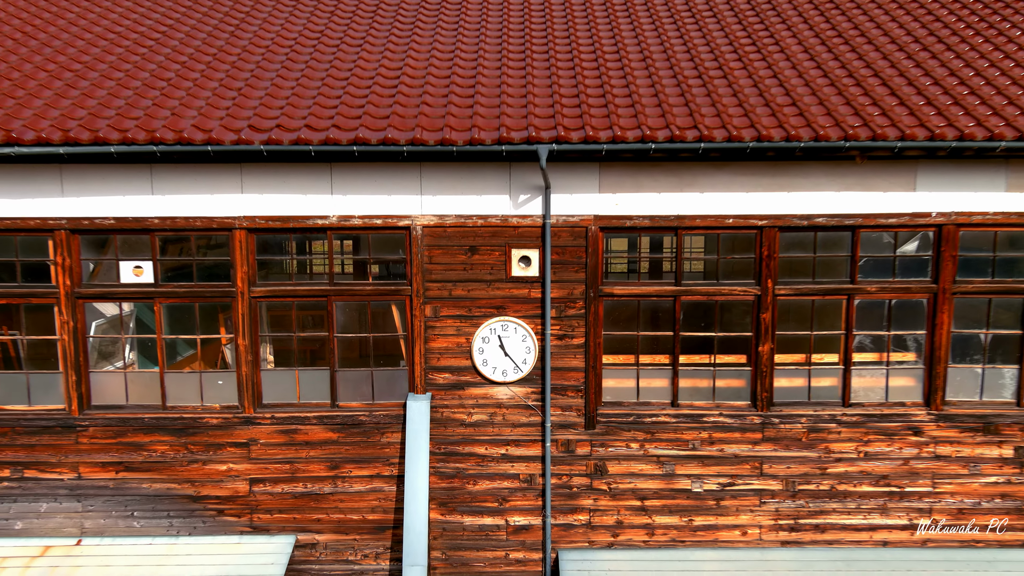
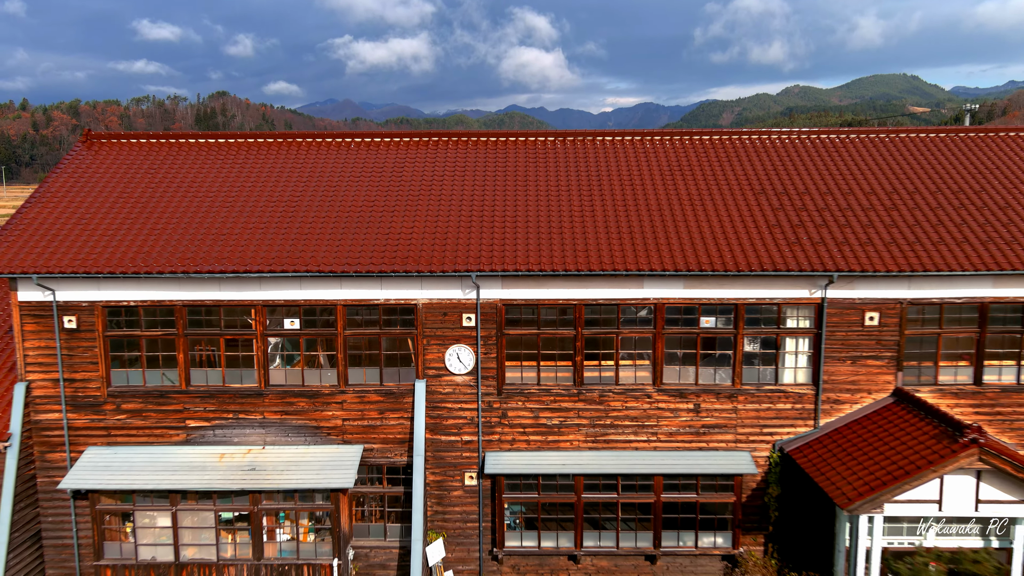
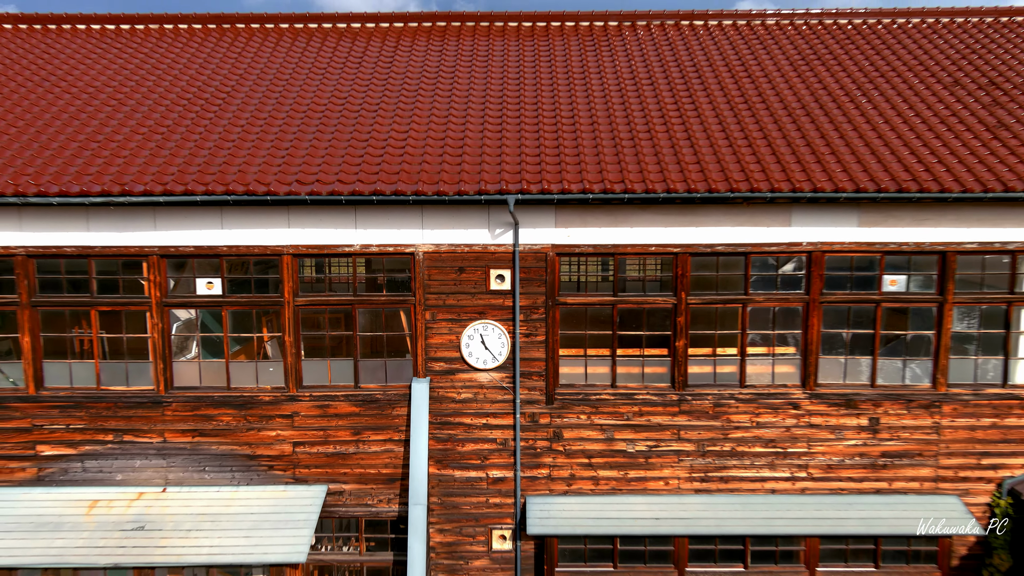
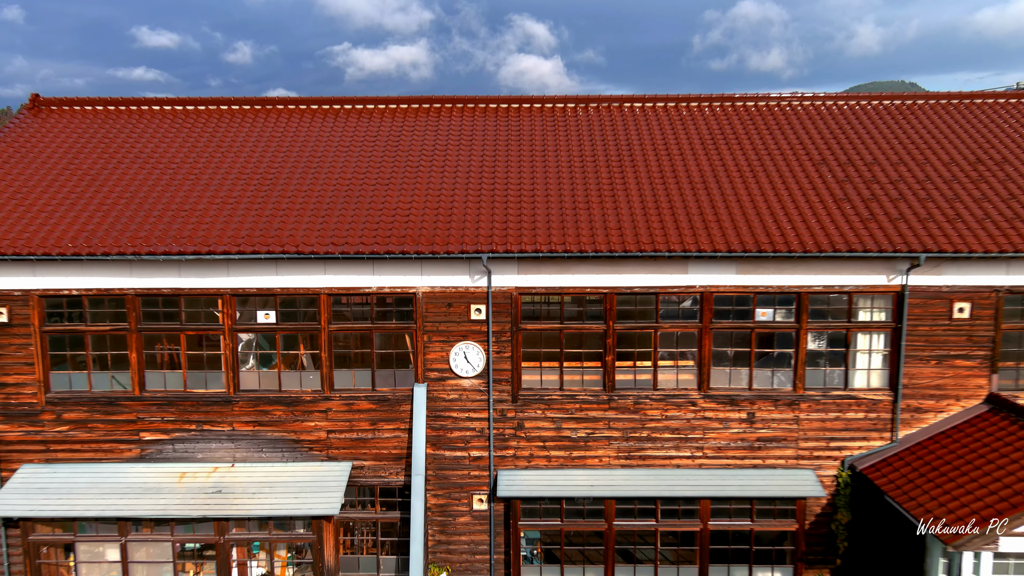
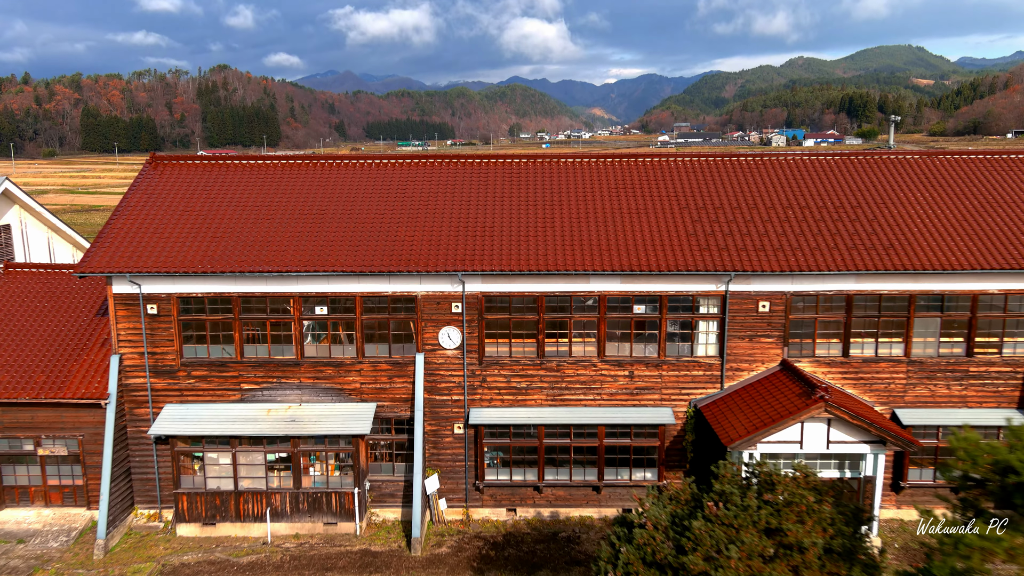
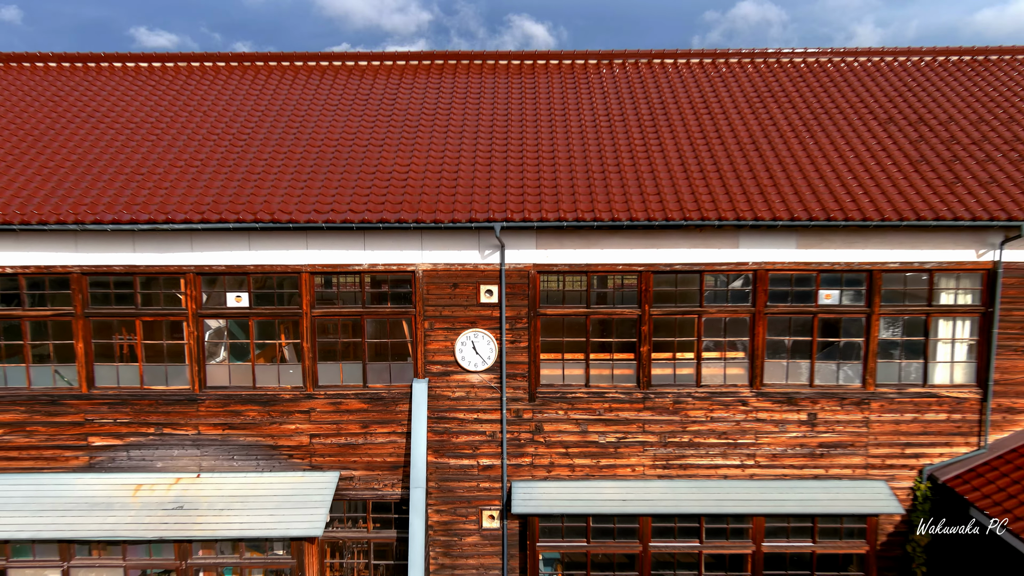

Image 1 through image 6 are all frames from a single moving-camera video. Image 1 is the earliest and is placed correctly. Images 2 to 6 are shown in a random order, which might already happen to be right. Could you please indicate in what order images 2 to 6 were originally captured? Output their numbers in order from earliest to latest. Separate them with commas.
3, 6, 4, 2, 5
